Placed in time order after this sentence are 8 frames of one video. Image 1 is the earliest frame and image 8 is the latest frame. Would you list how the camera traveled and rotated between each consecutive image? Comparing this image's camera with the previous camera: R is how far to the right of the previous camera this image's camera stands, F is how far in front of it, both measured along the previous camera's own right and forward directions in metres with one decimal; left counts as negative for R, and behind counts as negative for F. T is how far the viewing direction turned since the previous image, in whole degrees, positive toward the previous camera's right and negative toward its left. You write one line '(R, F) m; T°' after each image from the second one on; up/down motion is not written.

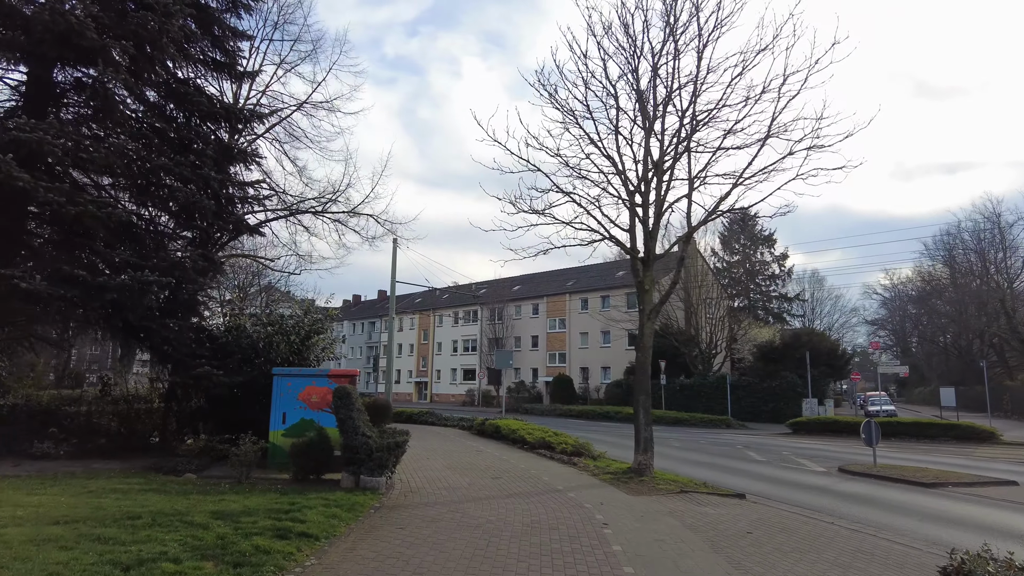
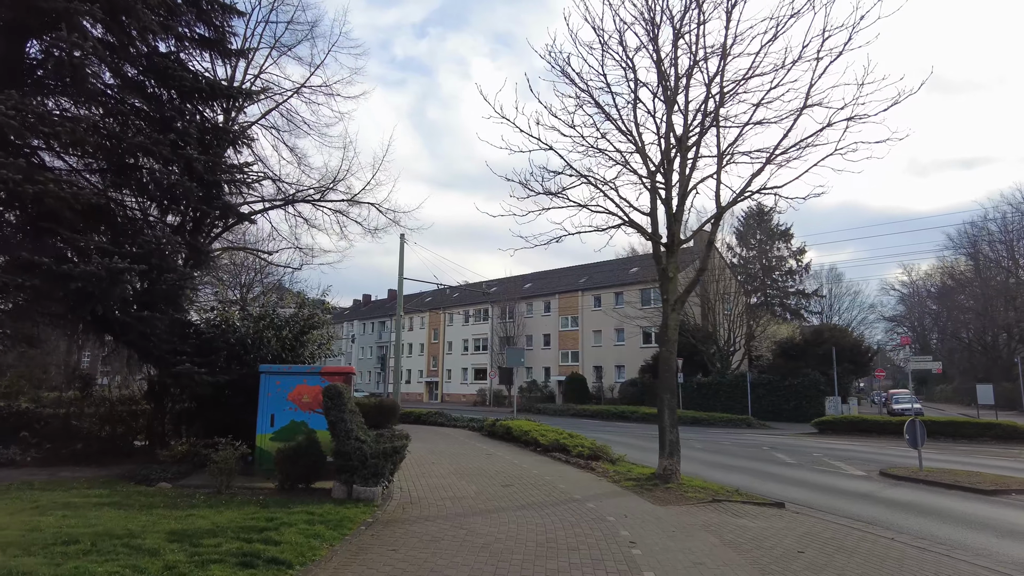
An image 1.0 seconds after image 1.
(0.0, +1.1) m; -1°
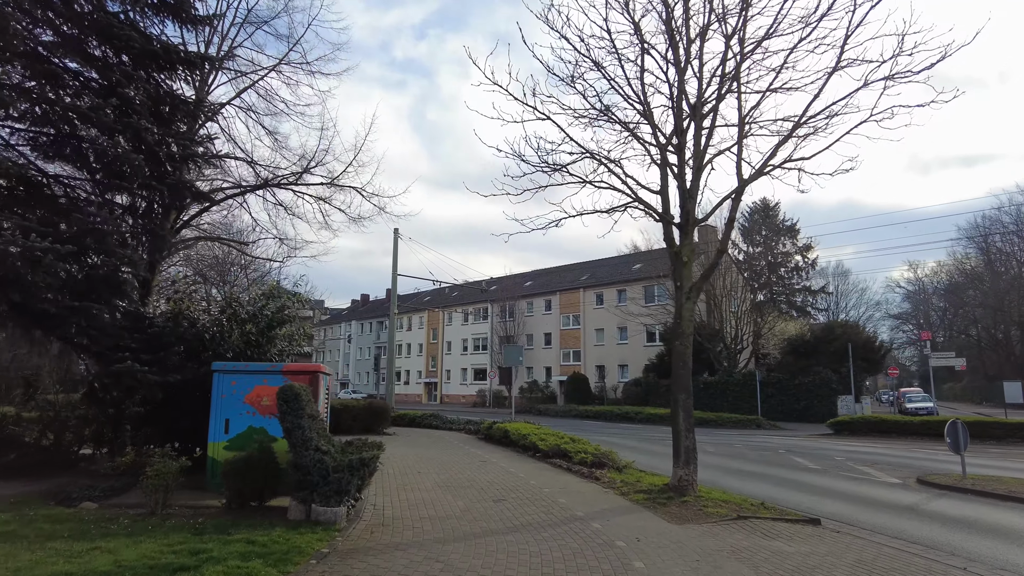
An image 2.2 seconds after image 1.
(+0.1, +1.4) m; 0°
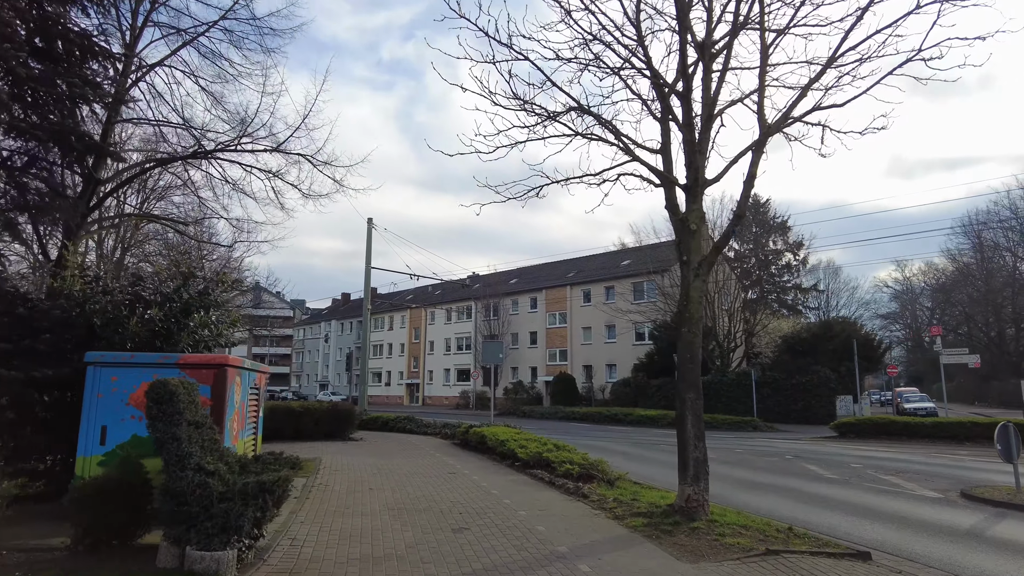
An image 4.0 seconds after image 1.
(+0.2, +2.0) m; +1°
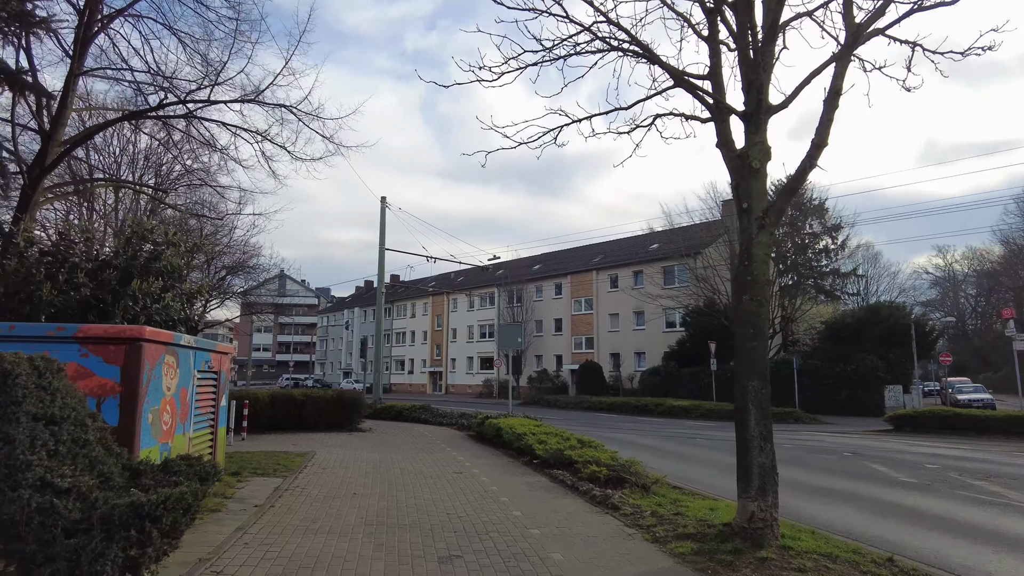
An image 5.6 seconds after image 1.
(+0.2, +1.8) m; -2°
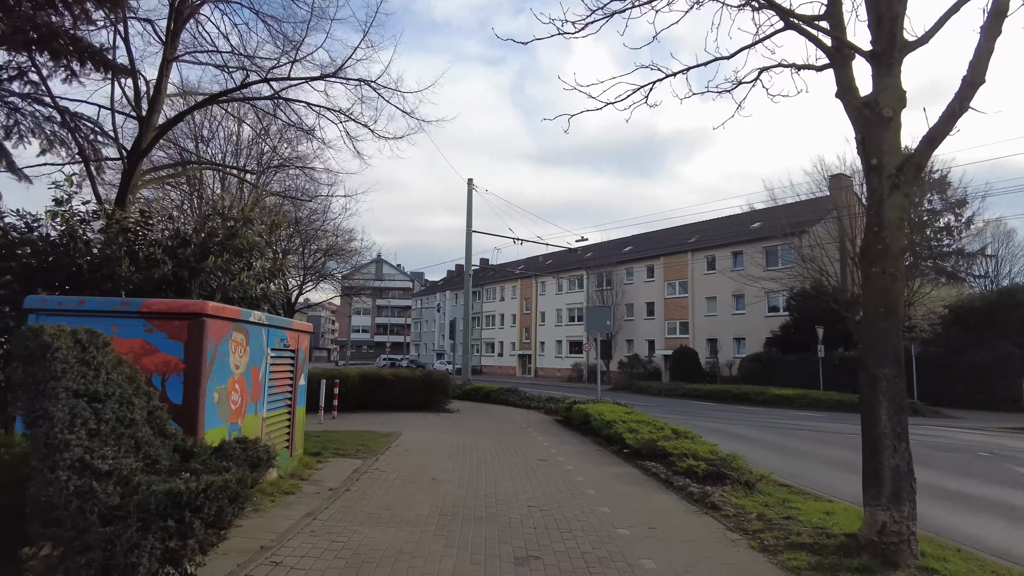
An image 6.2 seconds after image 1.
(0.0, +0.6) m; -8°
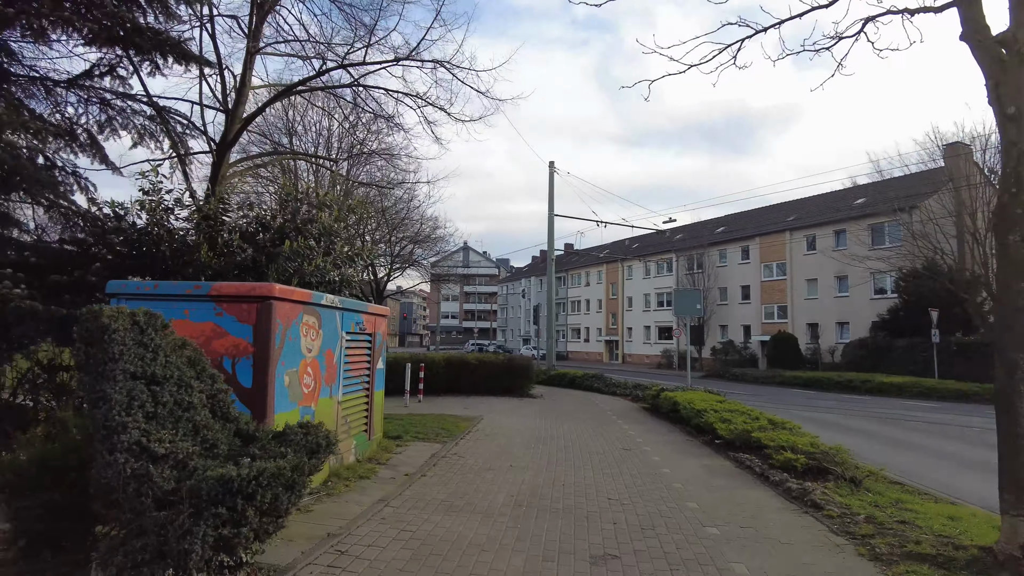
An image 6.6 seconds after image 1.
(+0.1, +0.3) m; -8°
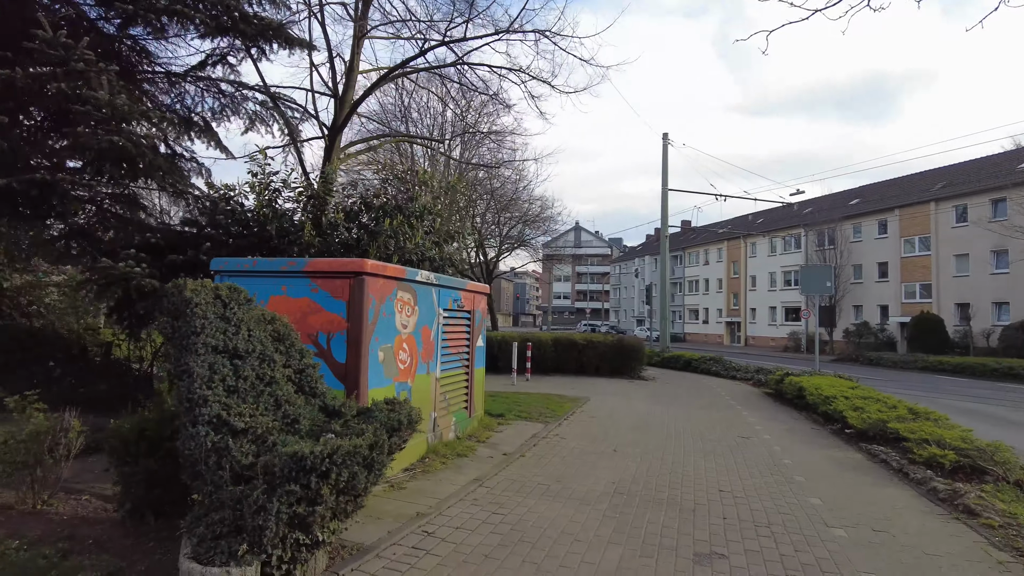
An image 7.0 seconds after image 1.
(+0.1, +0.3) m; -10°
